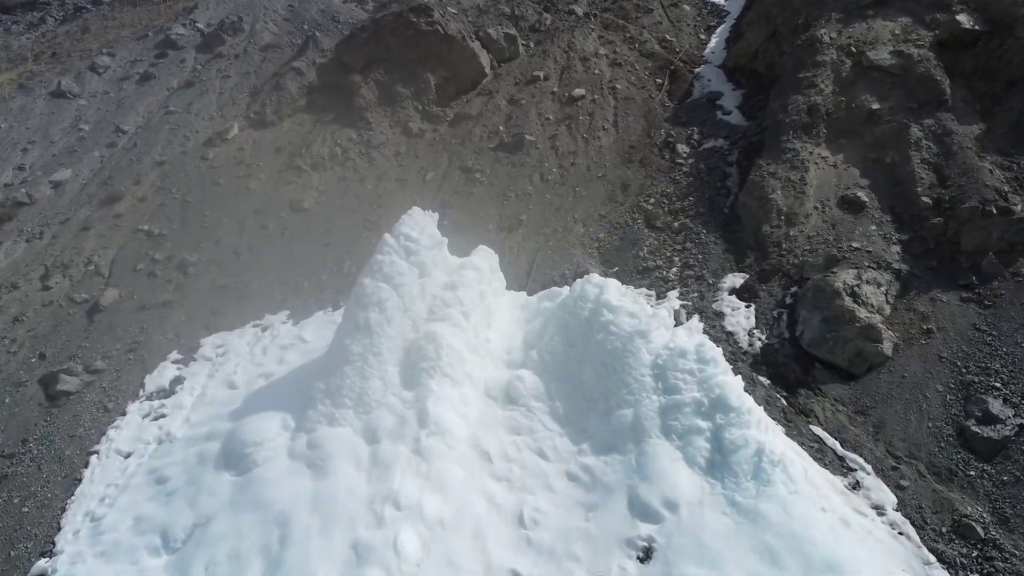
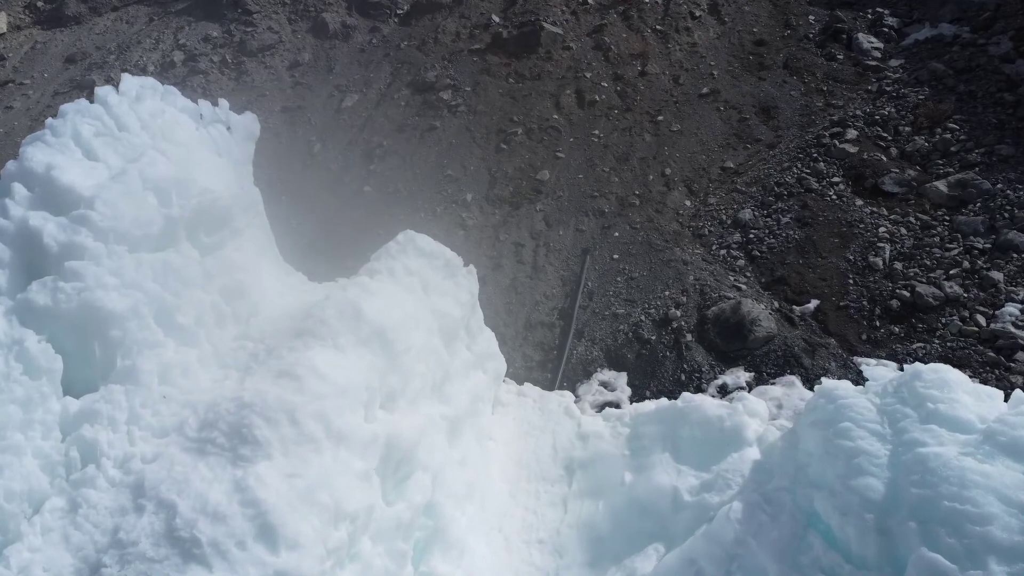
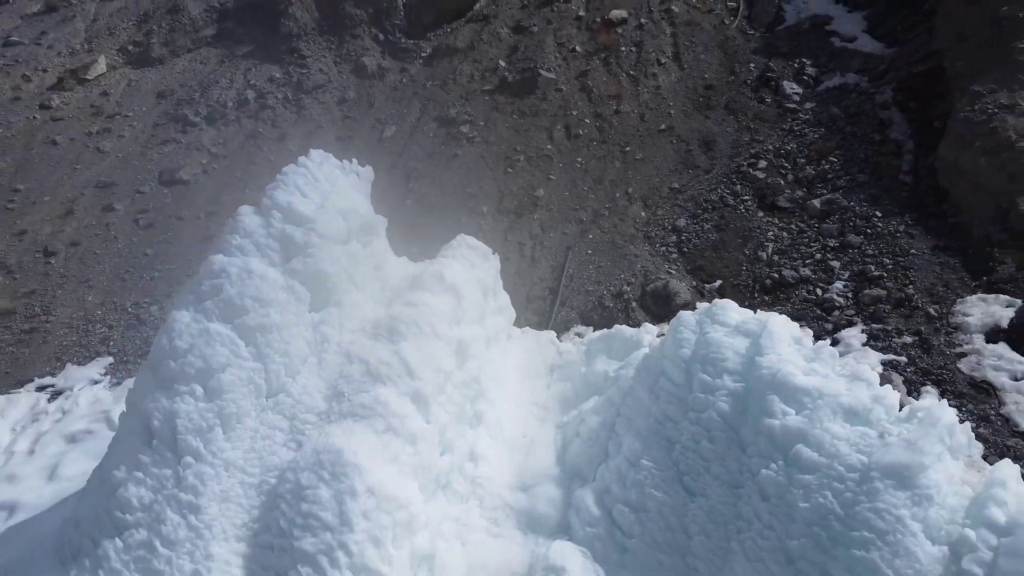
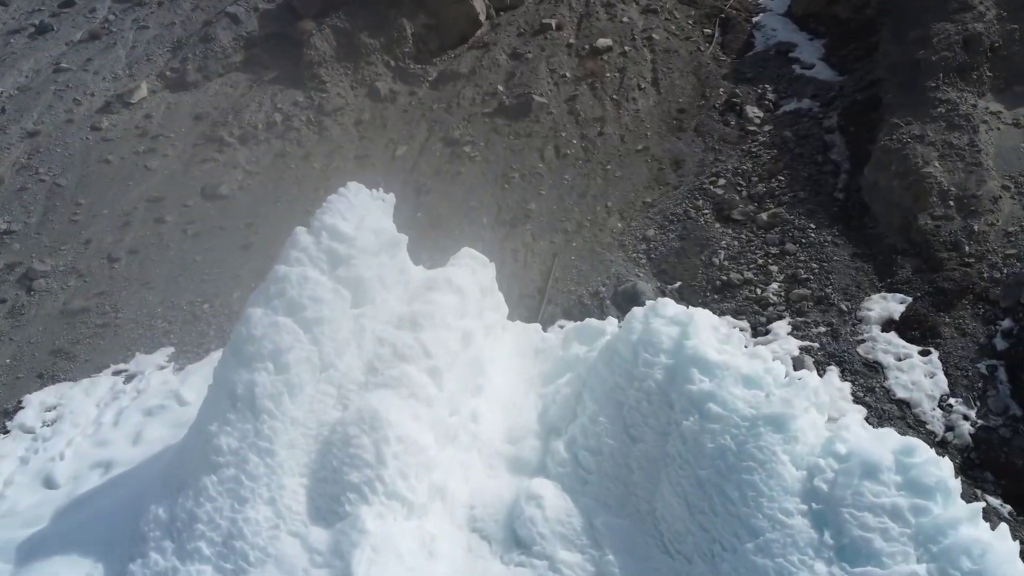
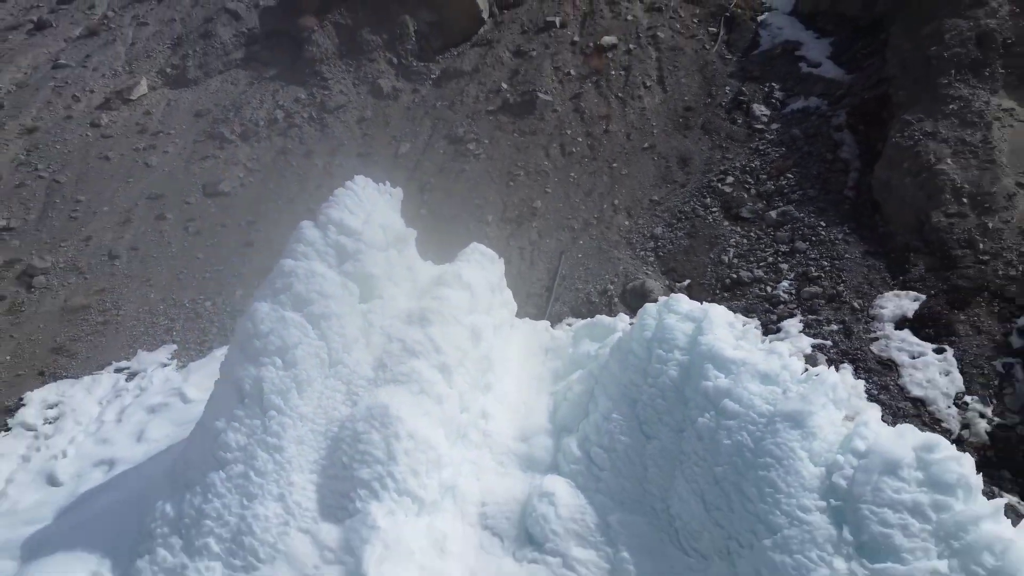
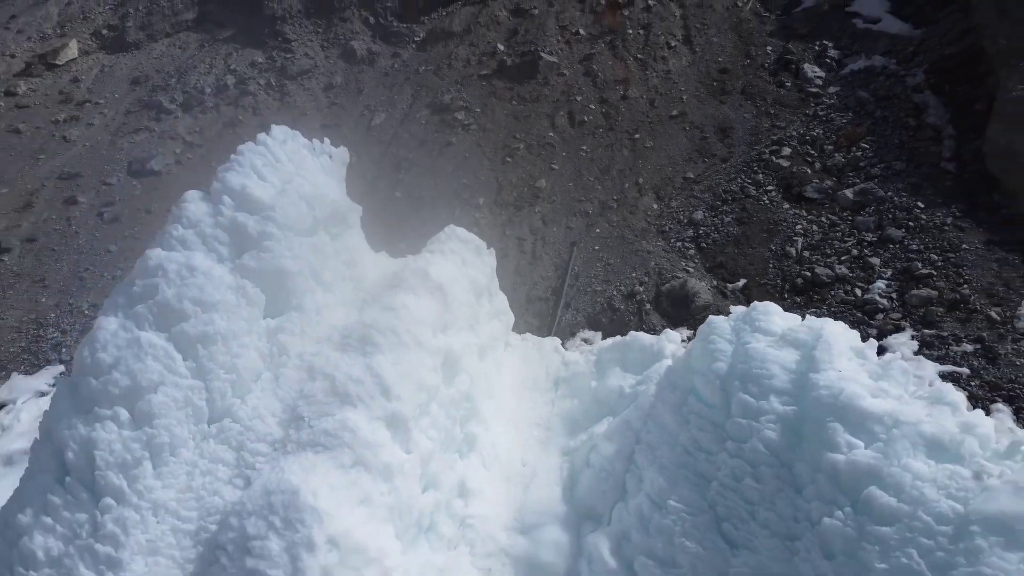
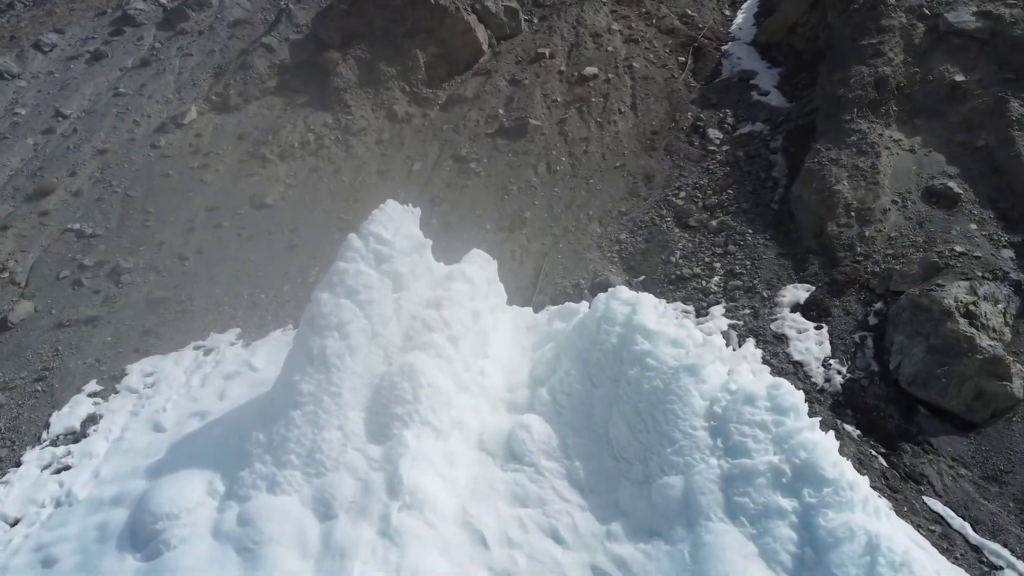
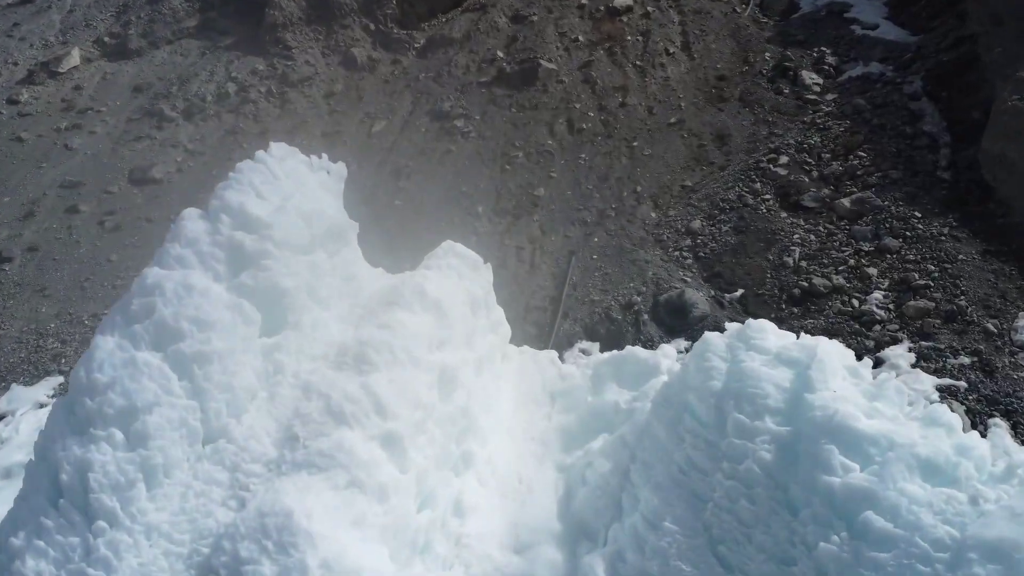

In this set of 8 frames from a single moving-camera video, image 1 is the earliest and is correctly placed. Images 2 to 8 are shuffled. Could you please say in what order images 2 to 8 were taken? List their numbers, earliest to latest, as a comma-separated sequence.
7, 4, 8, 2, 6, 3, 5
